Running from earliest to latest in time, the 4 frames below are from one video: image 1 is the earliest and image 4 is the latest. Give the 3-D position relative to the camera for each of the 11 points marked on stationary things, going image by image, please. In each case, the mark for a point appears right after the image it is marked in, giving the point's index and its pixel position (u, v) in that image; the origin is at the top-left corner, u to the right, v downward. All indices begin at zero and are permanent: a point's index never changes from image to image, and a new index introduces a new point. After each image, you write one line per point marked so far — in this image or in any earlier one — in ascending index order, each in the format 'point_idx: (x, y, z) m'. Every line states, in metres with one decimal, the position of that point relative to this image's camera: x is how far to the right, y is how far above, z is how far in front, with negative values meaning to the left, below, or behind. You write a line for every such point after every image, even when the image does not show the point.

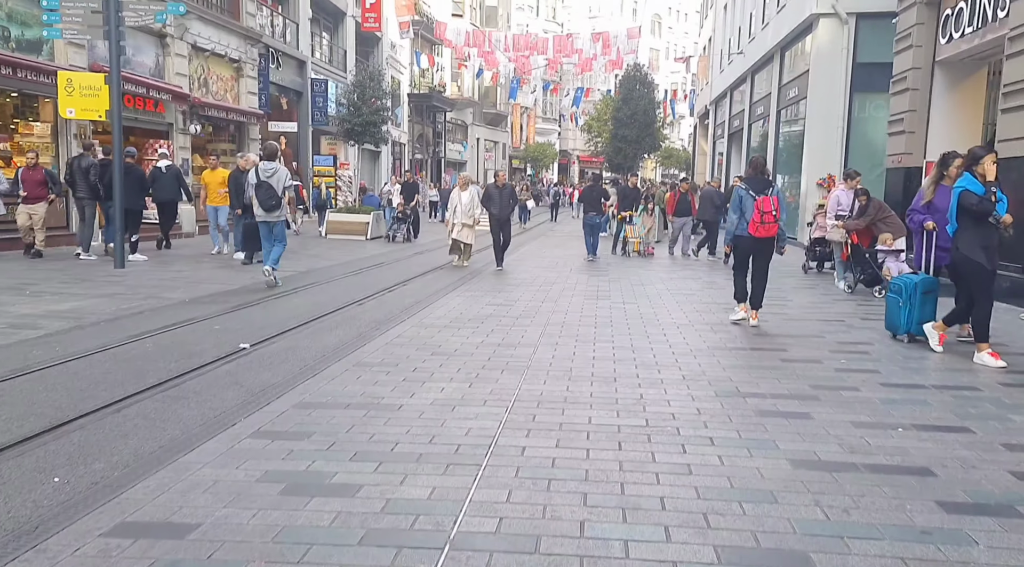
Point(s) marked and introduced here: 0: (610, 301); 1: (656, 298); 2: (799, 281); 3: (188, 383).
0: (+1.1, -0.2, +11.9) m
1: (+1.7, -0.2, +12.4) m
2: (+4.4, +0.1, +15.4) m
3: (-2.1, -0.7, +6.3) m
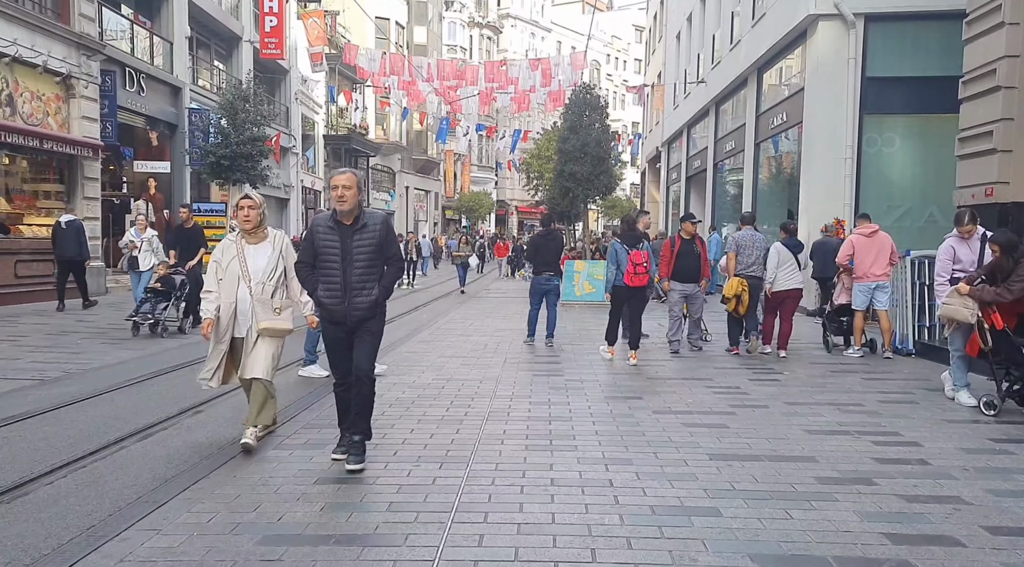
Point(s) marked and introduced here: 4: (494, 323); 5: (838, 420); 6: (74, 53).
0: (+0.3, -1.1, +5.9) m
1: (+0.9, -1.0, +6.5) m
2: (+3.4, -0.9, +9.6) m
3: (-2.5, -1.2, +0.1) m
4: (-0.3, -0.6, +15.7) m
5: (+2.4, -1.0, +7.3) m
6: (-8.9, +4.7, +20.0) m
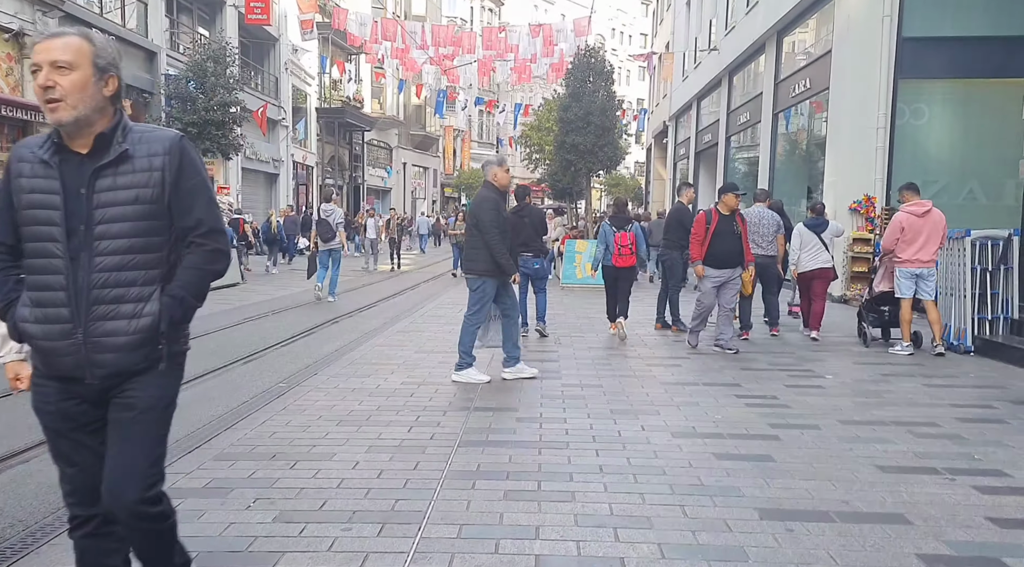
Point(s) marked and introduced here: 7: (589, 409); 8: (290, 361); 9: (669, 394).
0: (+0.2, -1.0, +4.2) m
1: (+0.8, -1.0, +4.8) m
2: (+3.3, -0.8, +7.9) m
3: (-2.6, -1.3, -1.6) m
4: (-0.4, -0.4, +14.0) m
5: (+2.3, -0.9, +5.6) m
6: (-8.9, +5.1, +18.2) m
7: (+0.5, -0.9, +6.8) m
8: (-2.0, -0.7, +9.1) m
9: (+1.2, -0.8, +7.4) m
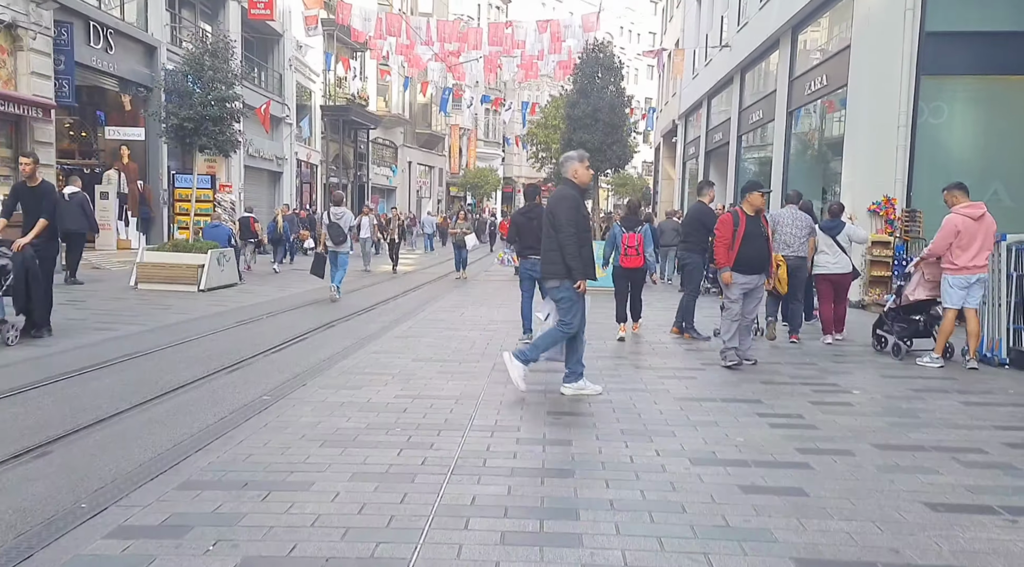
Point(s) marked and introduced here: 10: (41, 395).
0: (+0.2, -1.1, +3.6) m
1: (+0.8, -1.0, +4.2) m
2: (+3.3, -0.9, +7.3) m
3: (-2.7, -1.3, -2.2) m
4: (-0.3, -0.4, +13.5) m
5: (+2.3, -1.0, +5.0) m
6: (-8.8, +5.1, +17.6) m
7: (+0.5, -0.9, +6.2) m
8: (-2.0, -0.7, +8.5) m
9: (+1.2, -0.9, +6.8) m
10: (-3.4, -0.8, +7.0) m
